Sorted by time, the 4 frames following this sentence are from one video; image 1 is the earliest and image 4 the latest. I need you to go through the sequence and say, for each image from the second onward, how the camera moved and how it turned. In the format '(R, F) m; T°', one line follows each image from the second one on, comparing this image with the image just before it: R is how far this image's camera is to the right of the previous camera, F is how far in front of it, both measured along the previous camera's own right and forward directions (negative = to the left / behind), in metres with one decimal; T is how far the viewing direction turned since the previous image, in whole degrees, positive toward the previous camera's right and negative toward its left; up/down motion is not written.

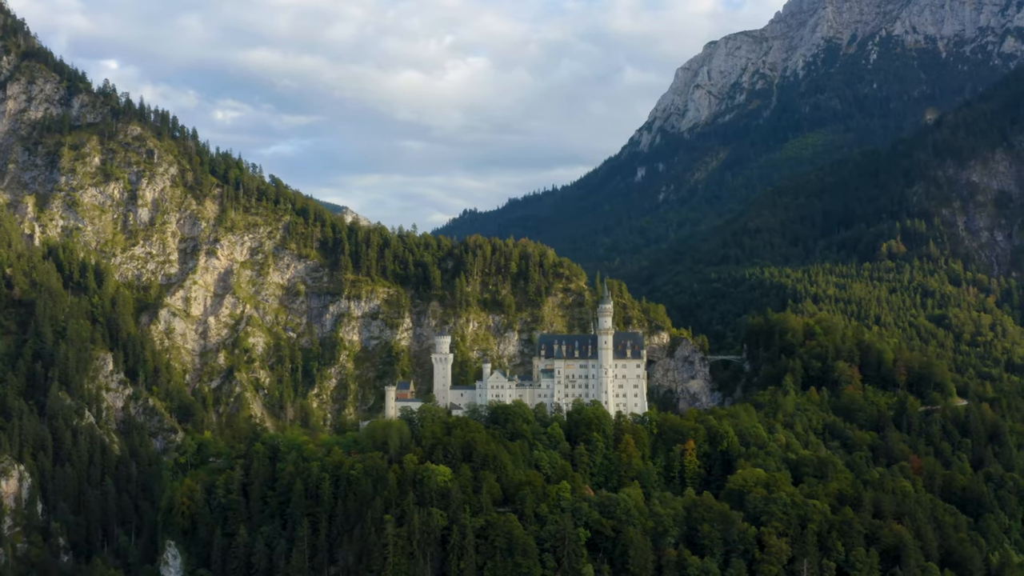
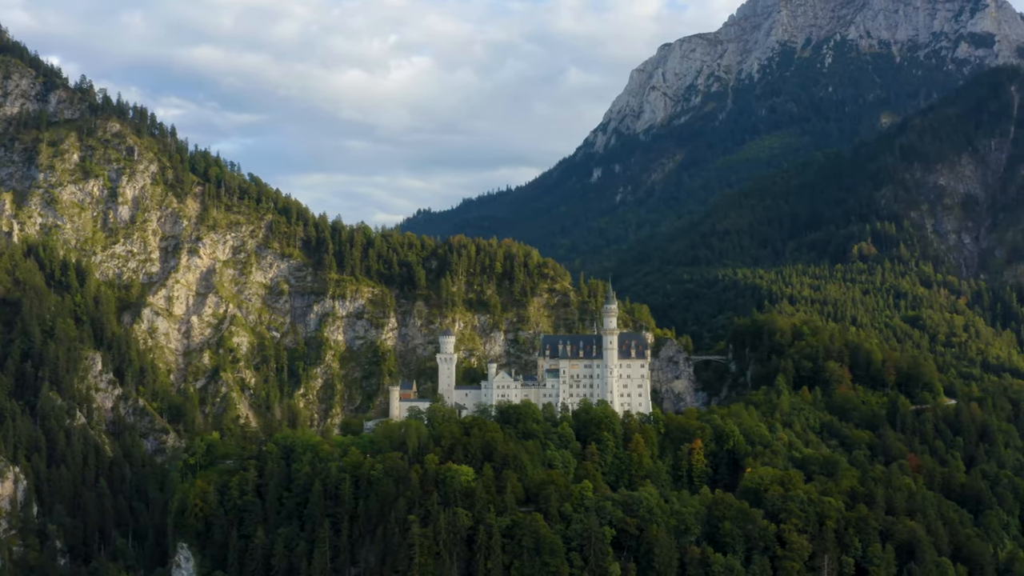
(-6.7, -0.1) m; +3°
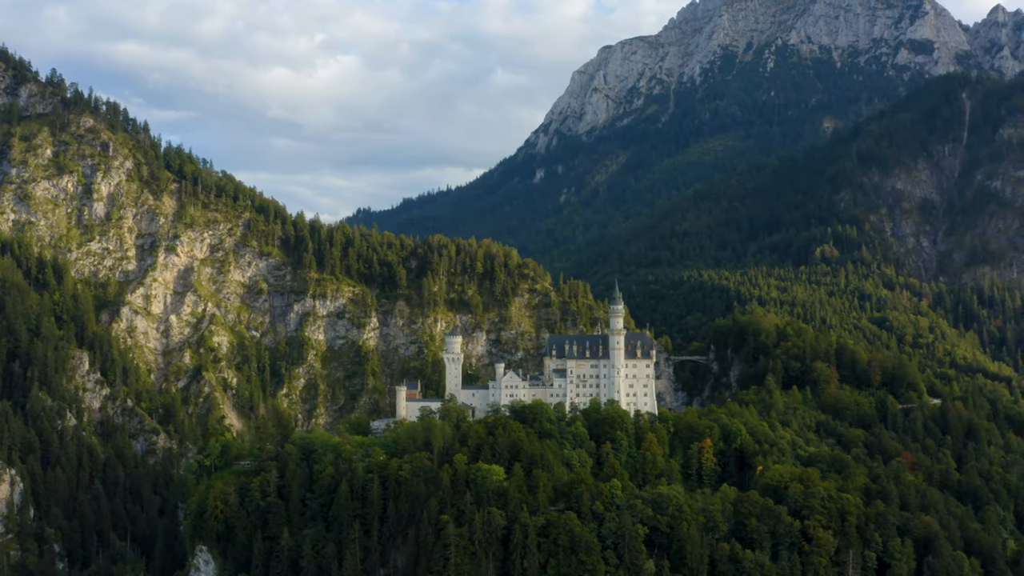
(-8.9, -0.1) m; +4°
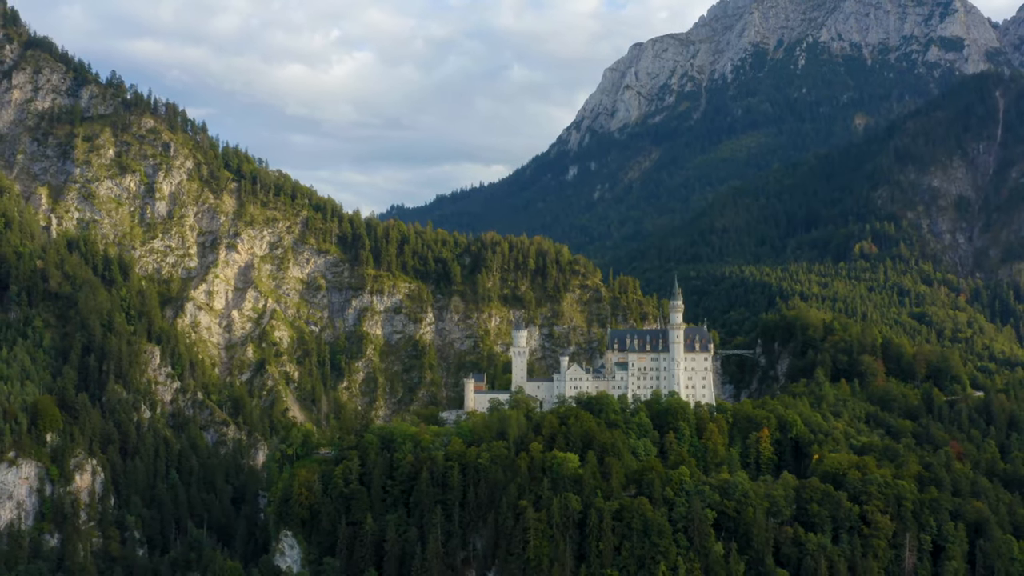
(-4.5, -5.6) m; -1°
